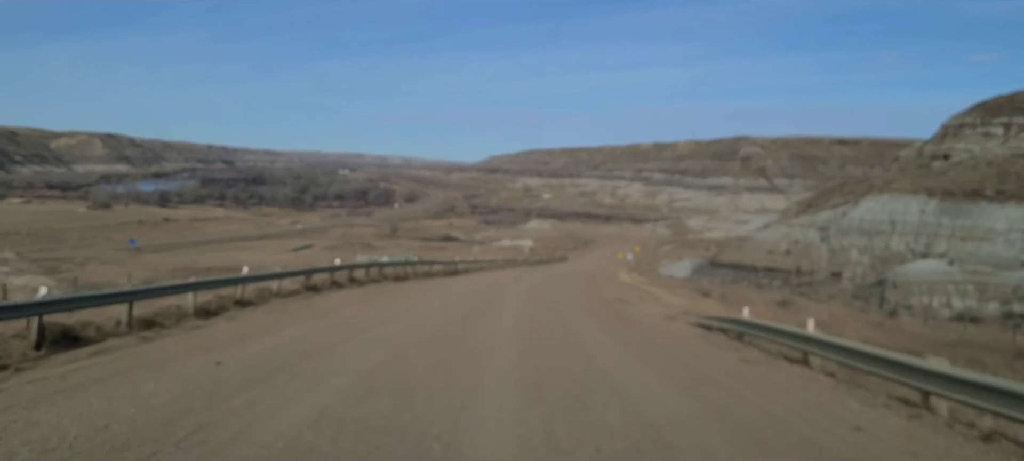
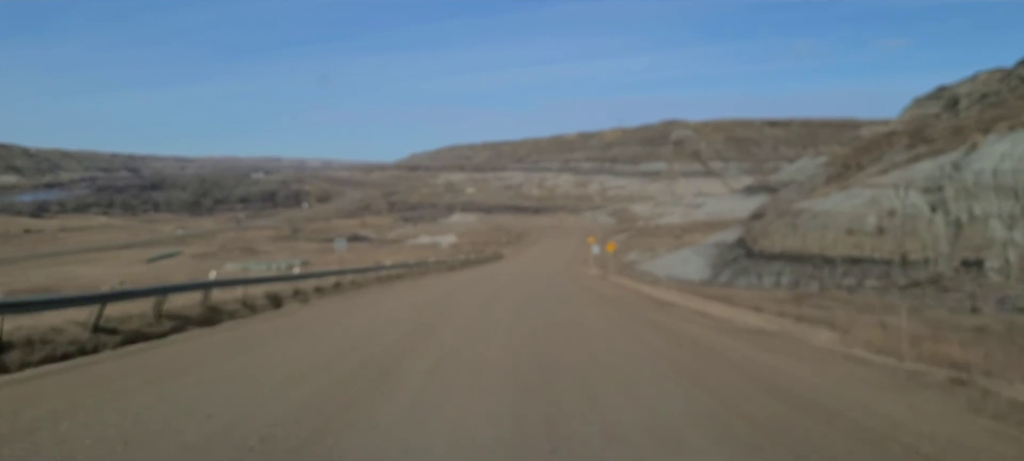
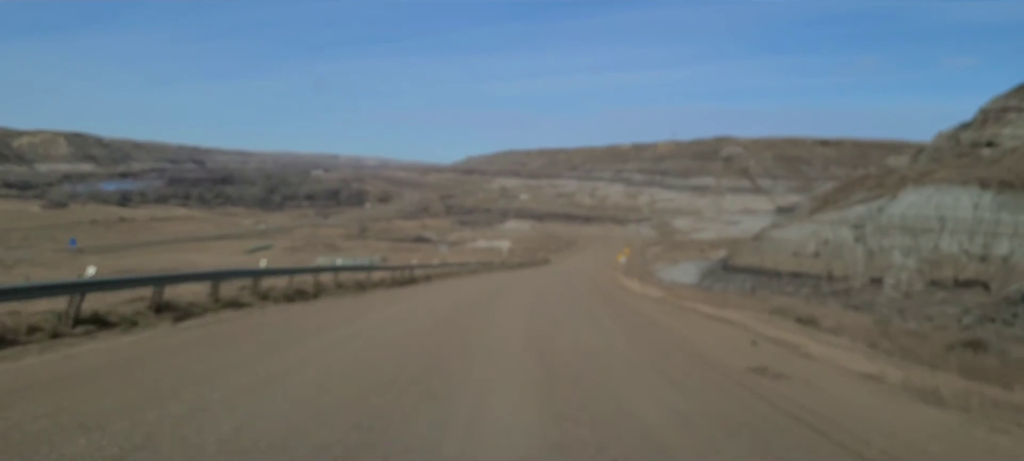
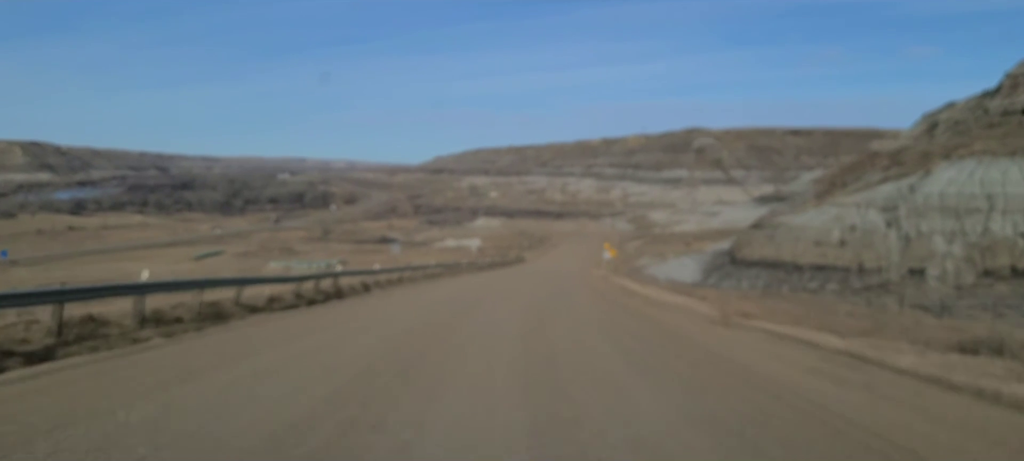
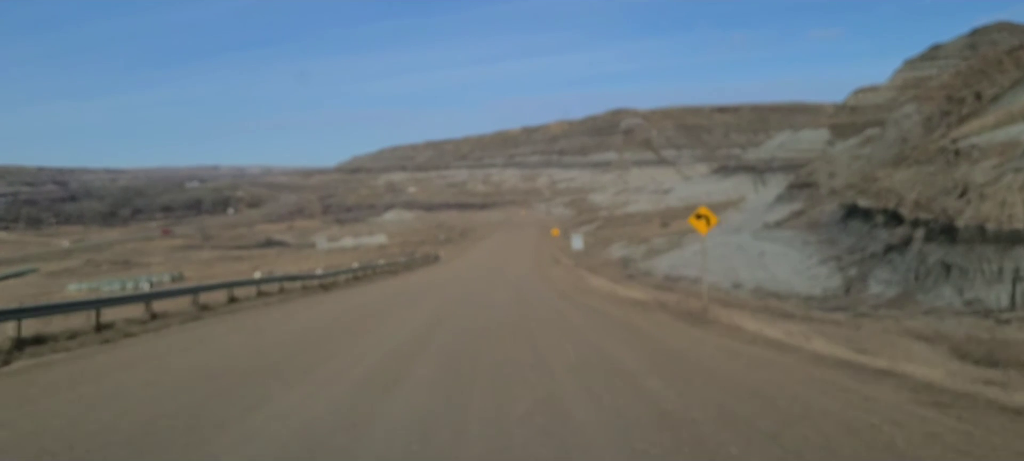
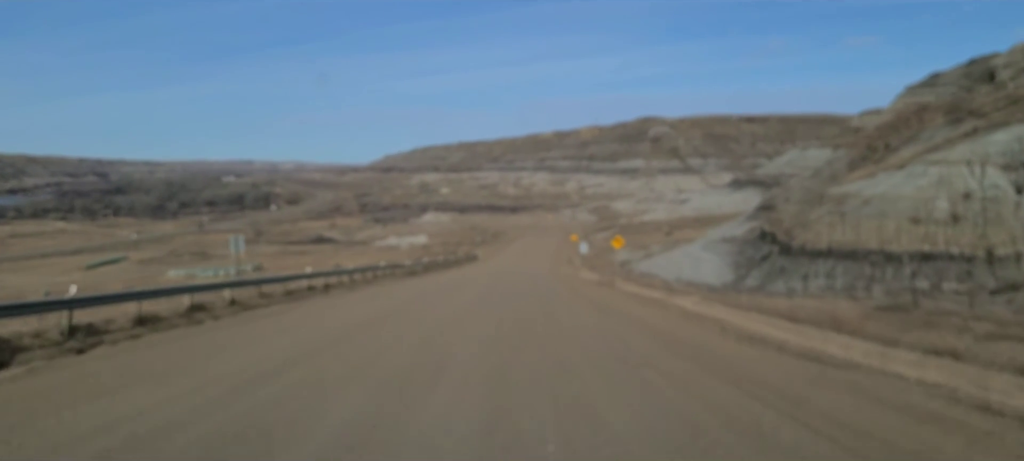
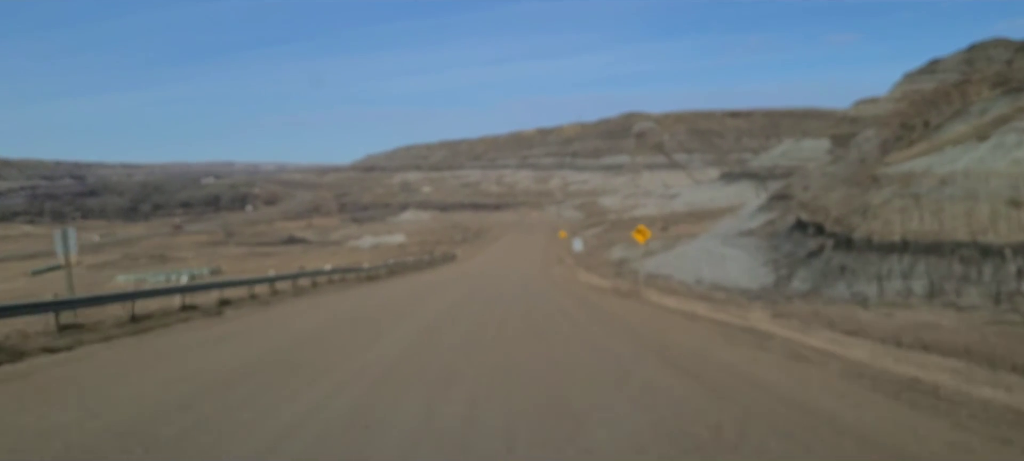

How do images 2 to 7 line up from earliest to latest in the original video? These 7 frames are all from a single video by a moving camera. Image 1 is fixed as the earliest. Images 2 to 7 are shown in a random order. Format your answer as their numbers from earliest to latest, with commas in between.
3, 4, 2, 6, 7, 5
